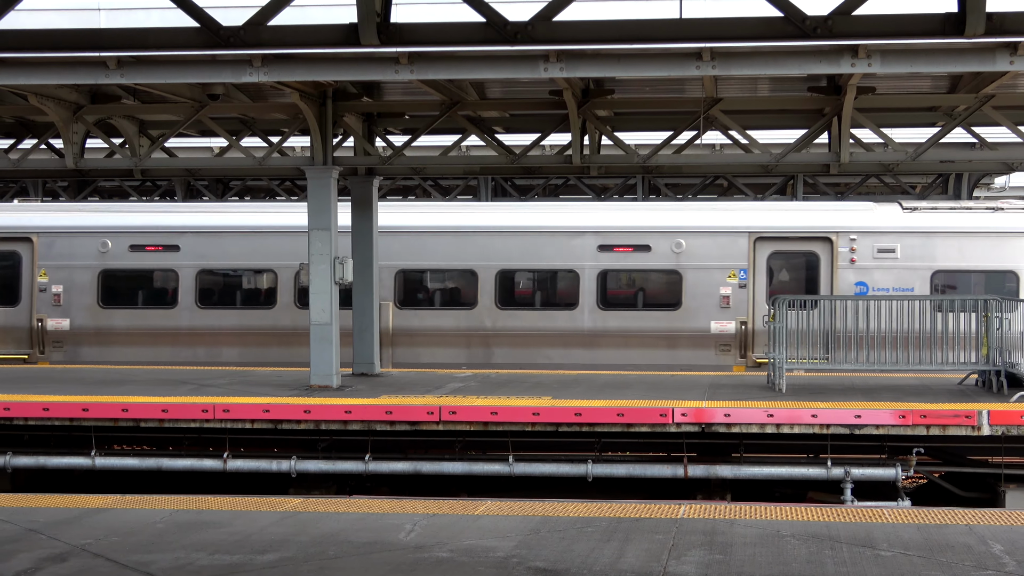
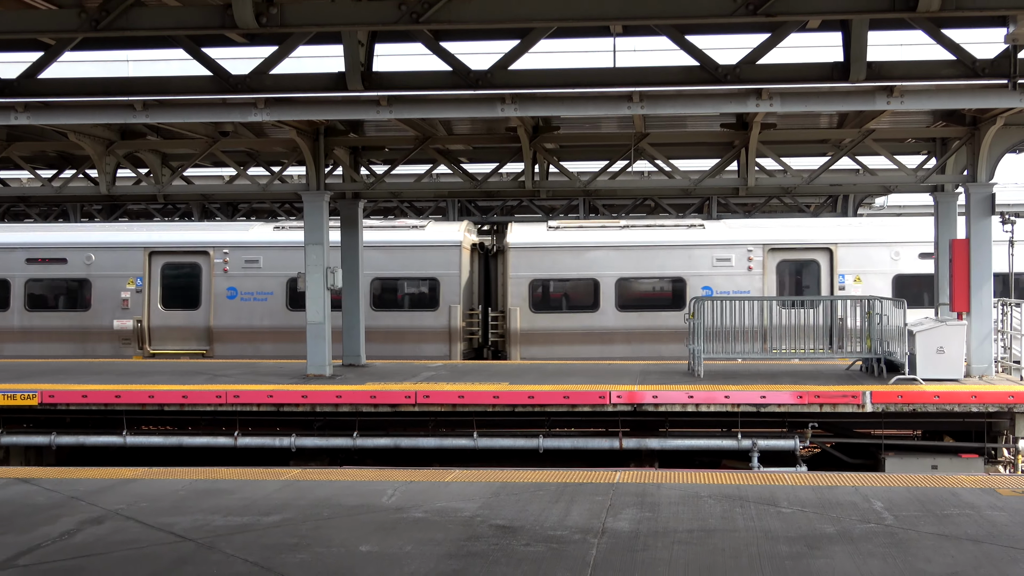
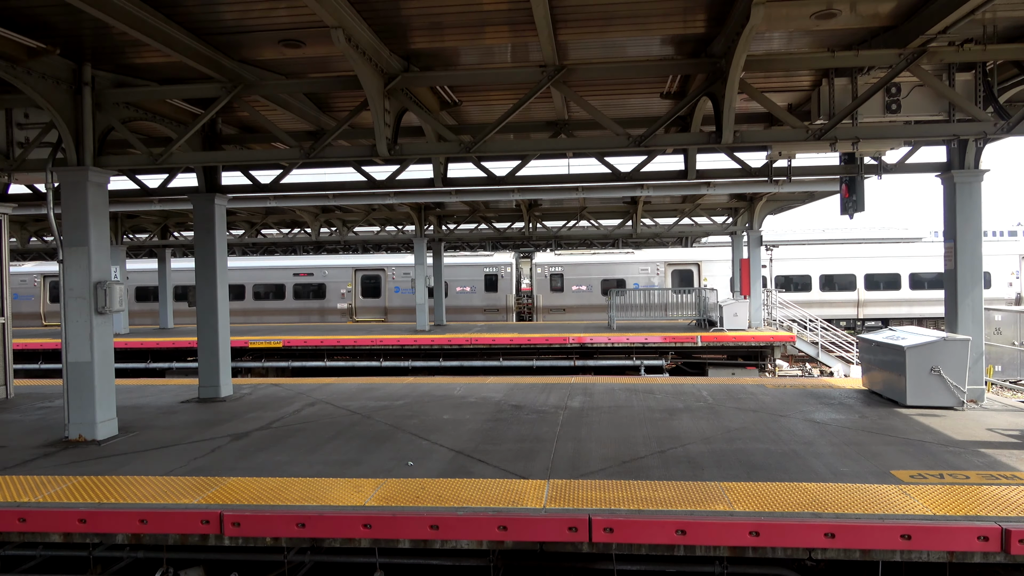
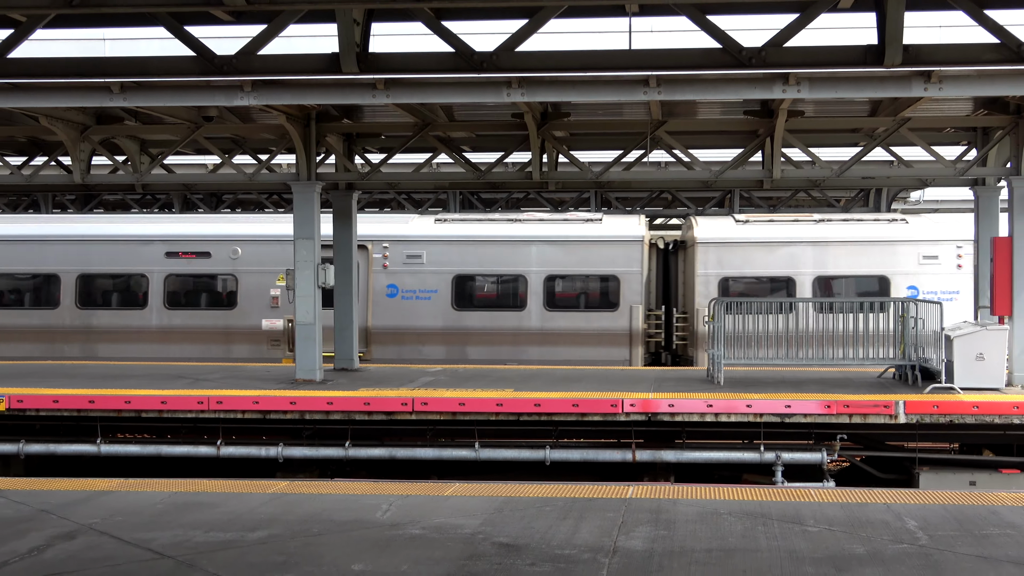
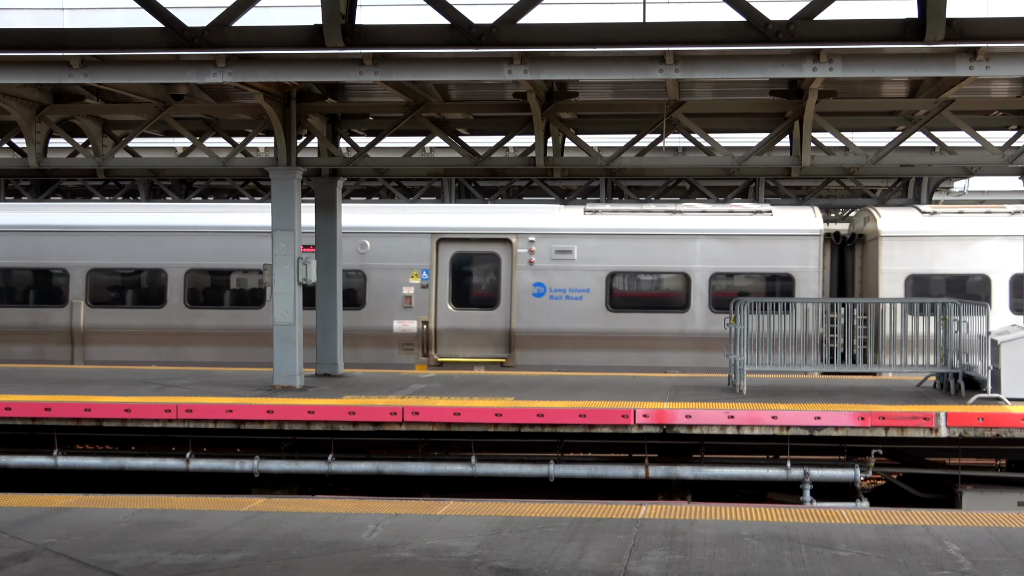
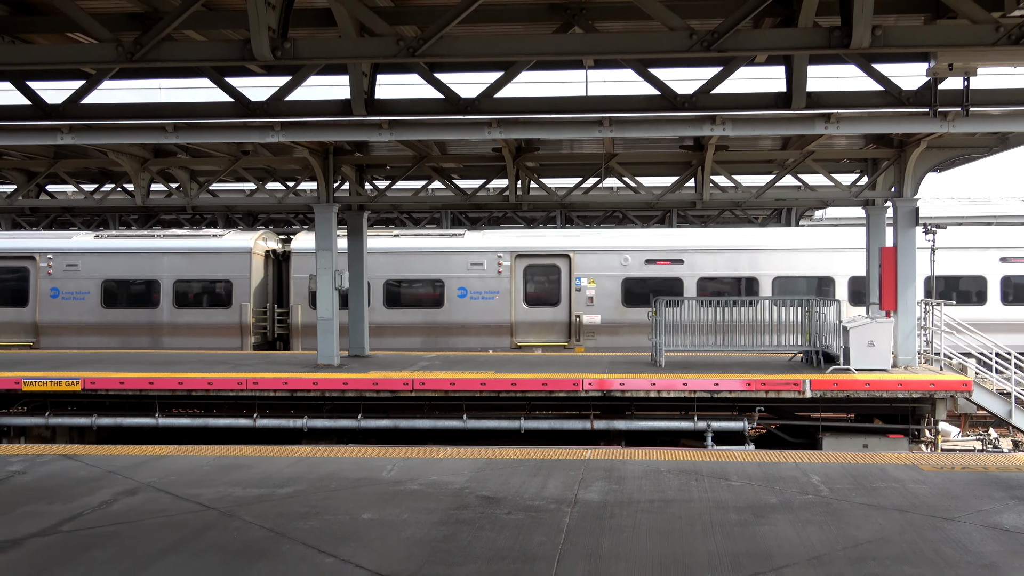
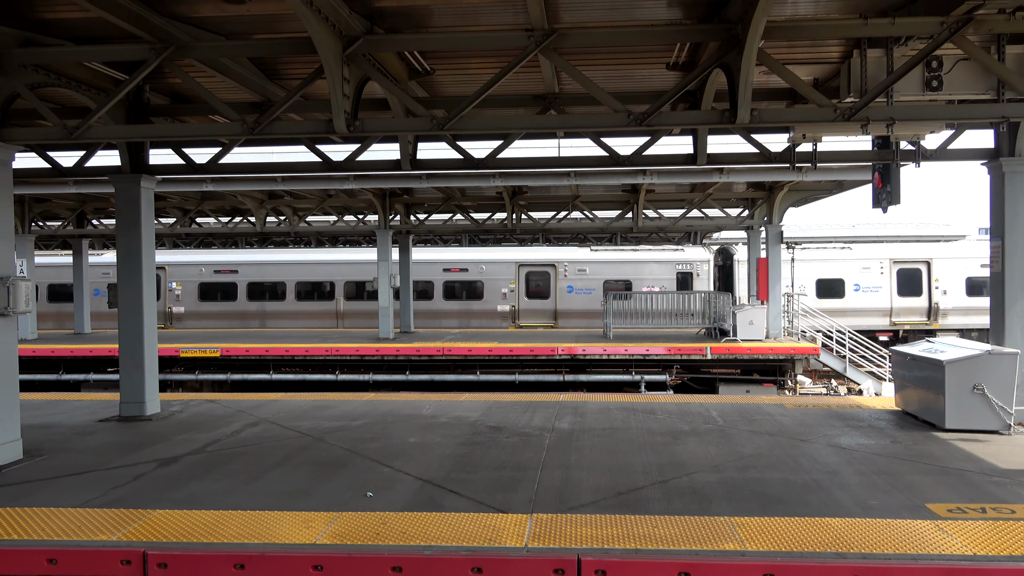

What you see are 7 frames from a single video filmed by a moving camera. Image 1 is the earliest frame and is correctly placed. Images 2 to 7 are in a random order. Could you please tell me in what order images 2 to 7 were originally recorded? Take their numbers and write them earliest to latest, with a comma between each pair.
5, 4, 2, 6, 7, 3
